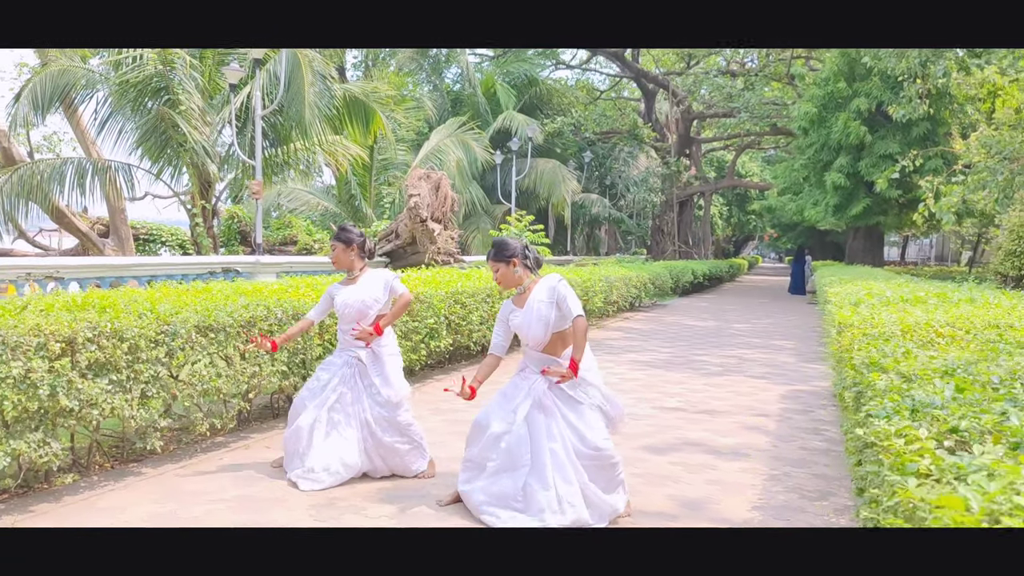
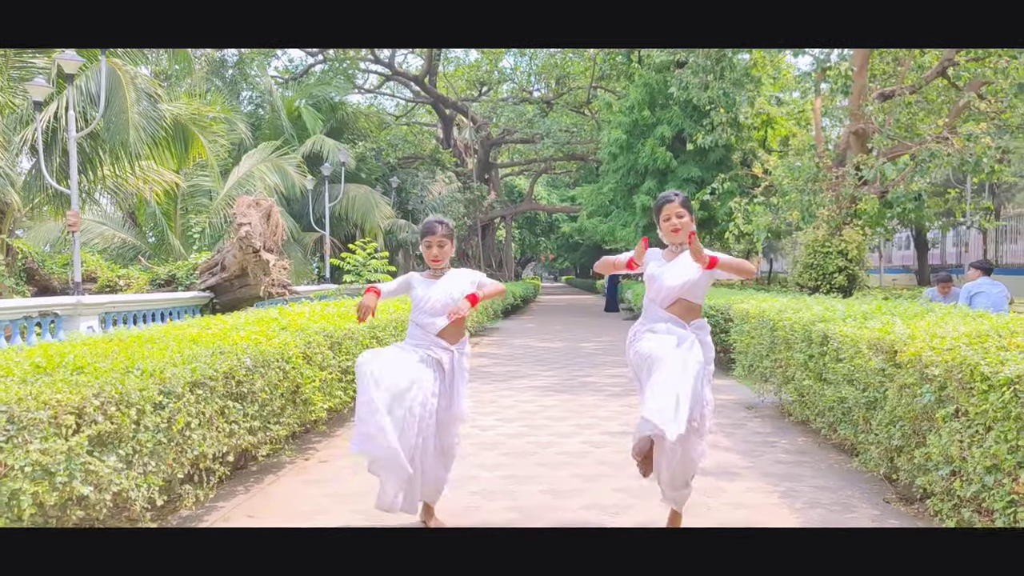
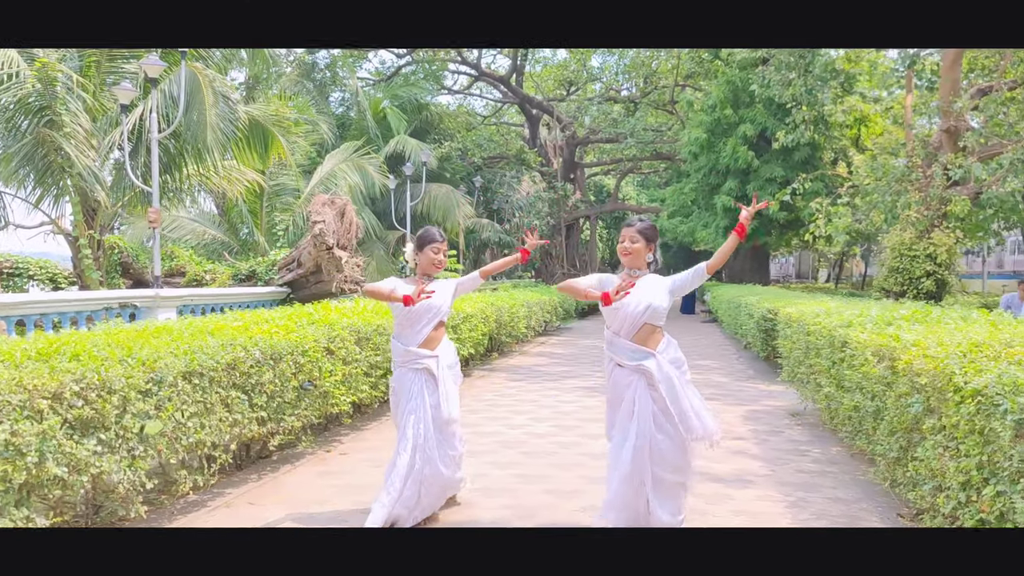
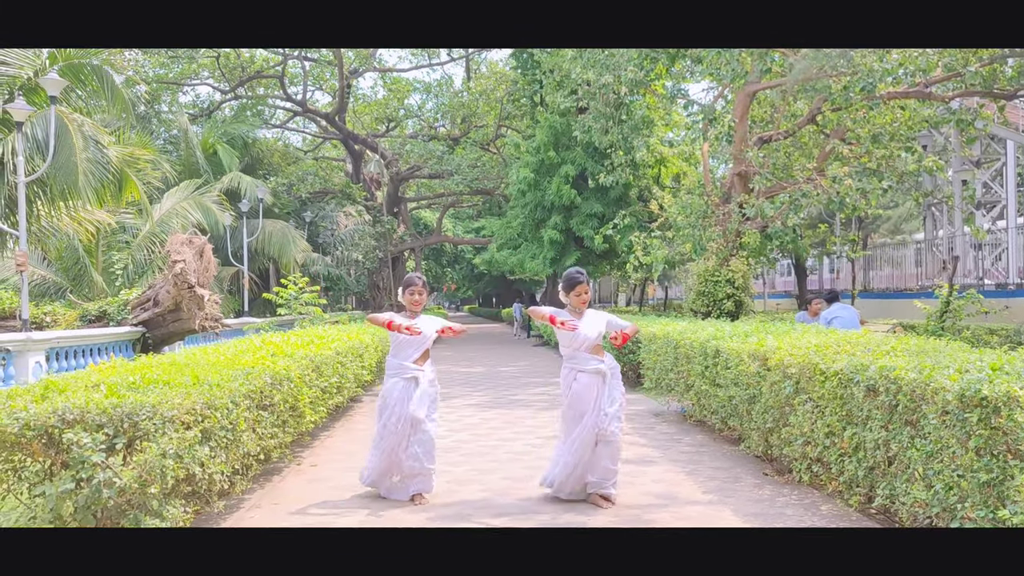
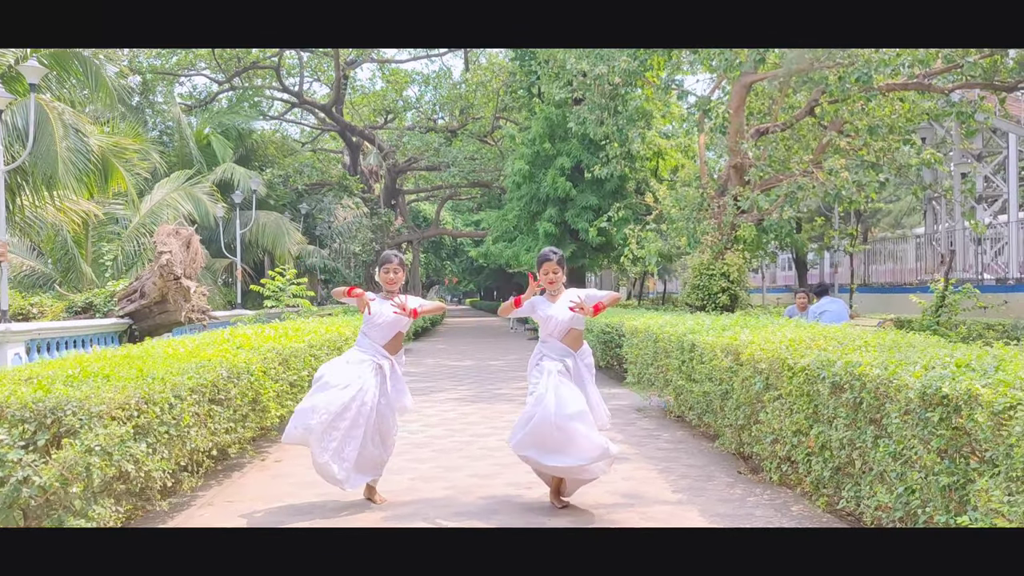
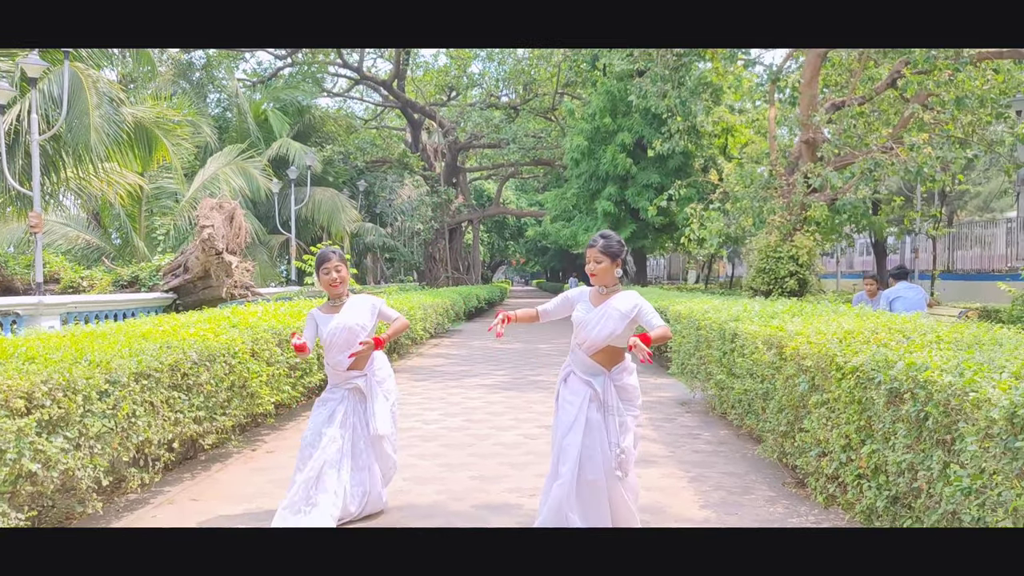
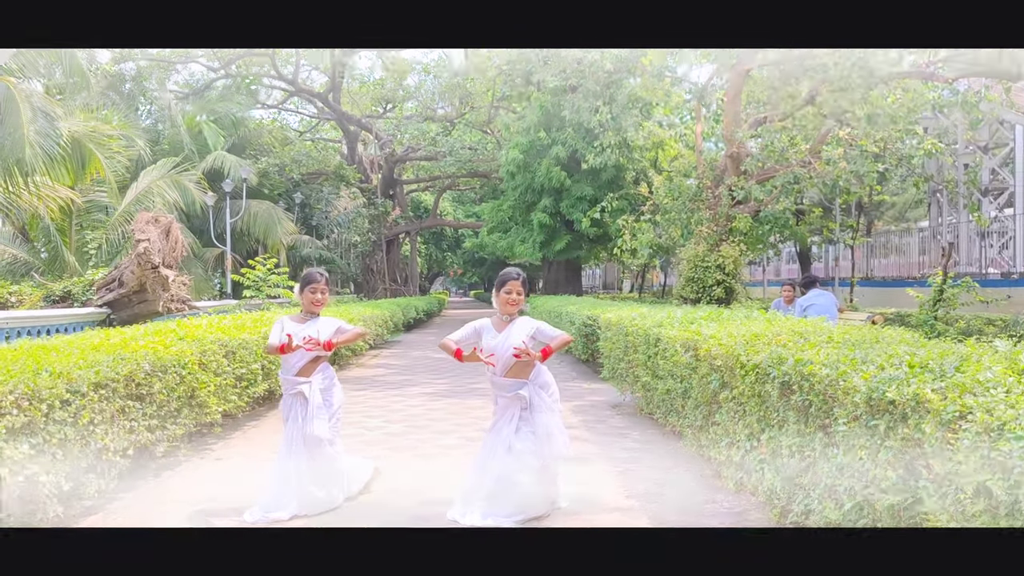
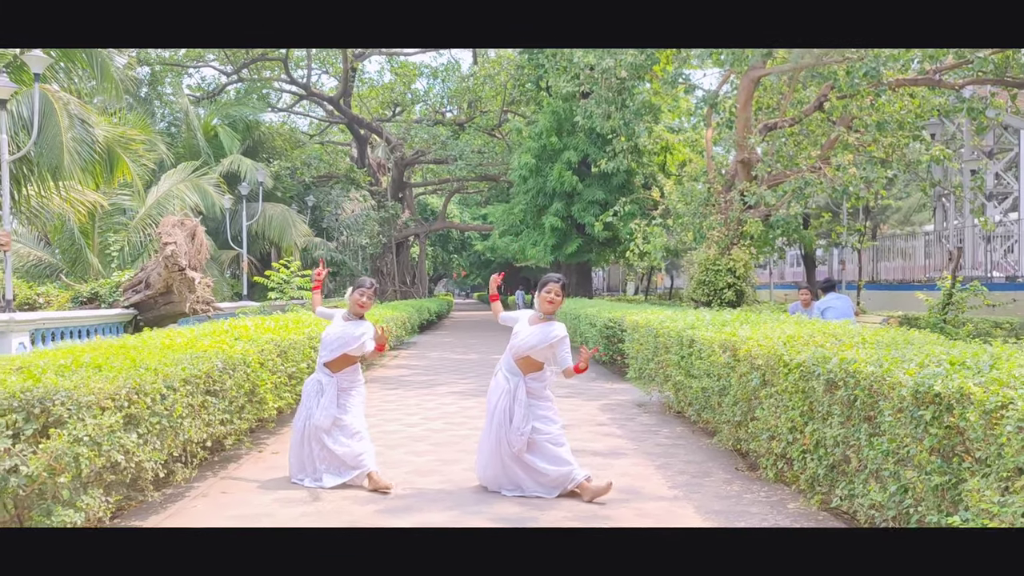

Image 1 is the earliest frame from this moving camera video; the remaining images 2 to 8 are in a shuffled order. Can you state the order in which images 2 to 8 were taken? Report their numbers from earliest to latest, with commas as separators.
3, 2, 6, 8, 4, 5, 7
